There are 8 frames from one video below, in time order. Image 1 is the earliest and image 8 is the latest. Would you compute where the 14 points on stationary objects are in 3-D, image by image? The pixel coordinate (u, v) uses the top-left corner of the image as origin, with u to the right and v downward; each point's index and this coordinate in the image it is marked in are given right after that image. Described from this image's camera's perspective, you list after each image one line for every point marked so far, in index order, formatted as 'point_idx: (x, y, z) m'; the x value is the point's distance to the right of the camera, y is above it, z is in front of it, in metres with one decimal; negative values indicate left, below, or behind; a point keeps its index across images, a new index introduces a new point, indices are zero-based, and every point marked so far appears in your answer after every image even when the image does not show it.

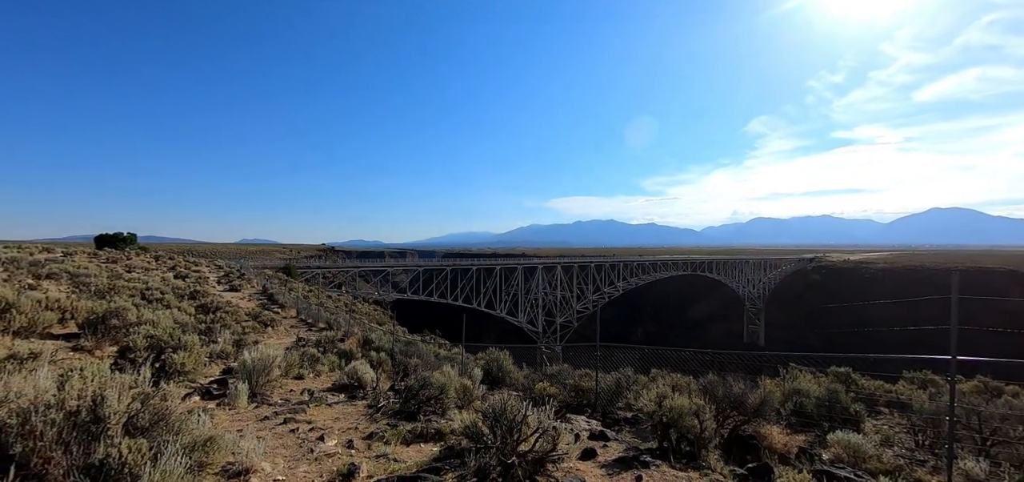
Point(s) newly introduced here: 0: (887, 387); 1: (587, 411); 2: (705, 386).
0: (+7.8, -3.0, +8.9) m
1: (+1.2, -2.8, +7.3) m
2: (+3.0, -2.3, +6.8) m
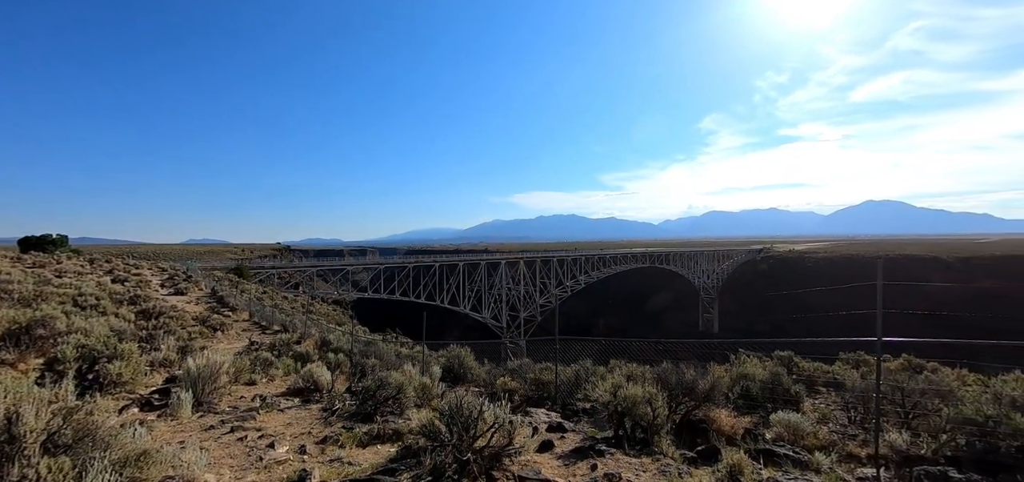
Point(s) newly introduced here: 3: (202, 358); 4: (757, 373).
0: (+6.9, -2.8, +9.6) m
1: (+0.6, -2.8, +7.4) m
2: (+2.4, -2.2, +7.1) m
3: (-5.2, -2.0, +7.2) m
4: (+4.3, -2.3, +7.5) m
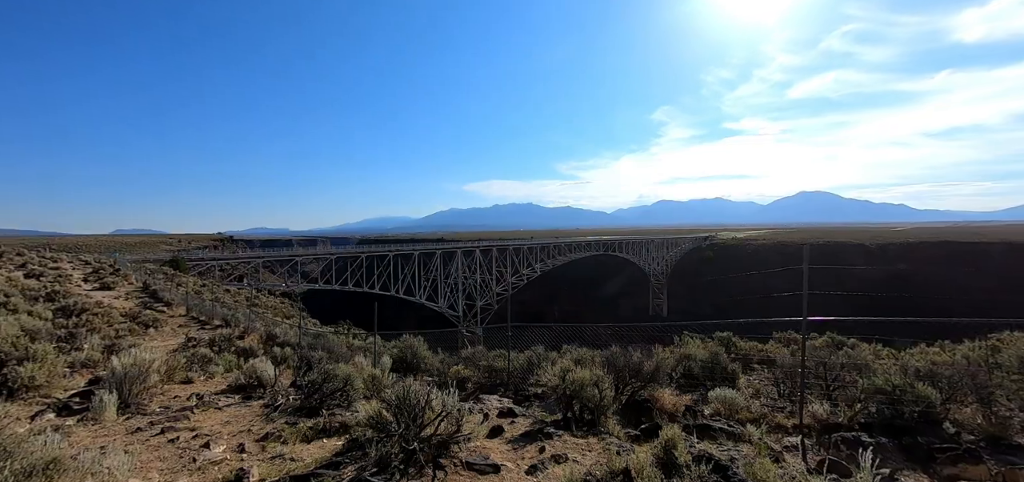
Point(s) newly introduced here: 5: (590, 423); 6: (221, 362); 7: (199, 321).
0: (+5.9, -2.5, +10.3) m
1: (-0.2, -2.6, +7.4) m
2: (+1.6, -2.0, +7.3) m
3: (-5.9, -1.8, +6.7) m
4: (+3.4, -2.1, +8.0) m
5: (+0.9, -2.0, +4.8) m
6: (-6.9, -2.9, +10.3) m
7: (-13.2, -3.4, +18.3) m
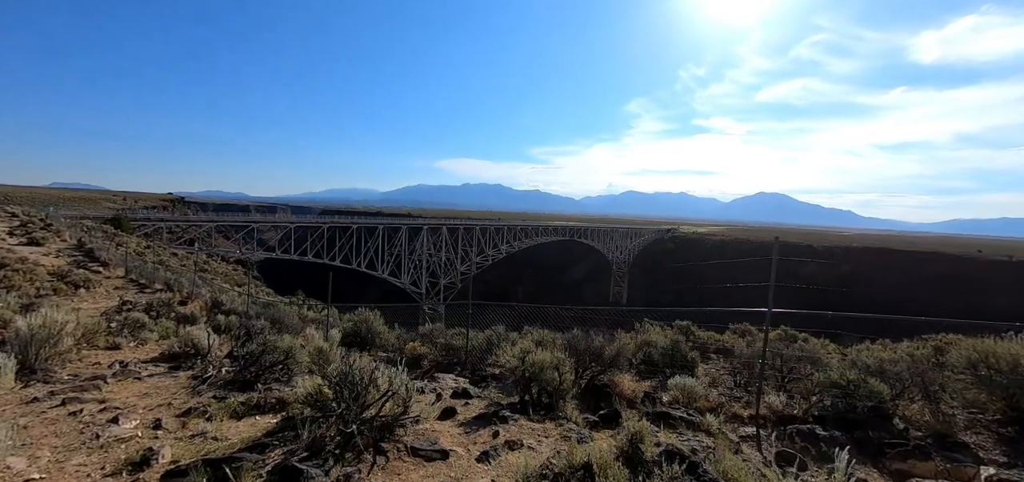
0: (+4.9, -2.3, +10.5) m
1: (-0.9, -2.1, +7.1) m
2: (+0.9, -1.7, +7.2) m
3: (-6.5, -1.0, +5.9) m
4: (+2.7, -1.8, +7.9) m
5: (+0.4, -1.8, +4.6) m
6: (-7.9, -1.9, +9.5) m
7: (-14.7, -1.7, +17.0) m
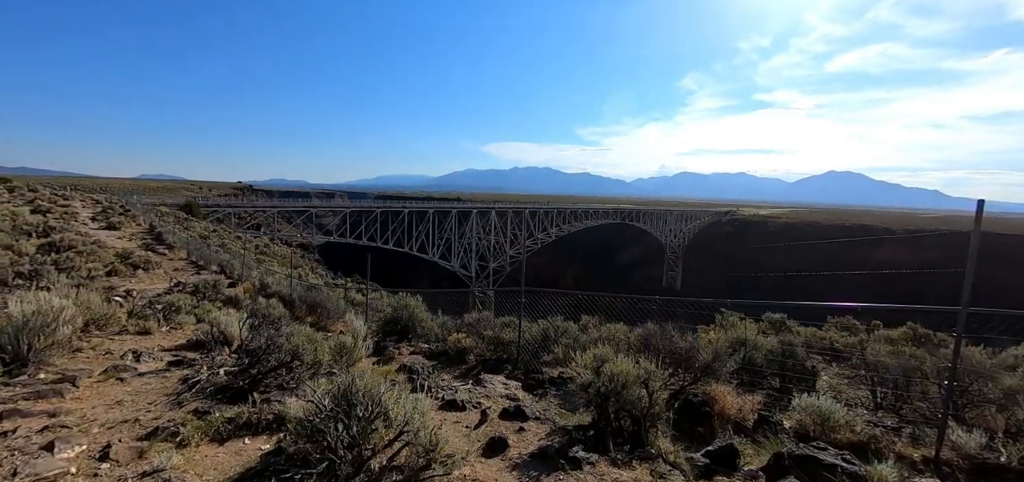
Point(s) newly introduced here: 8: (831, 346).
0: (+6.1, -1.8, +8.6) m
1: (-0.1, -1.8, +6.0) m
2: (+1.8, -1.3, +5.8) m
3: (-5.8, -0.7, +5.4) m
4: (+3.6, -1.4, +6.3) m
5: (+0.9, -1.5, +3.3) m
6: (-6.7, -1.5, +9.1) m
7: (-12.7, -1.0, +17.3) m
8: (+5.3, -1.7, +7.1) m
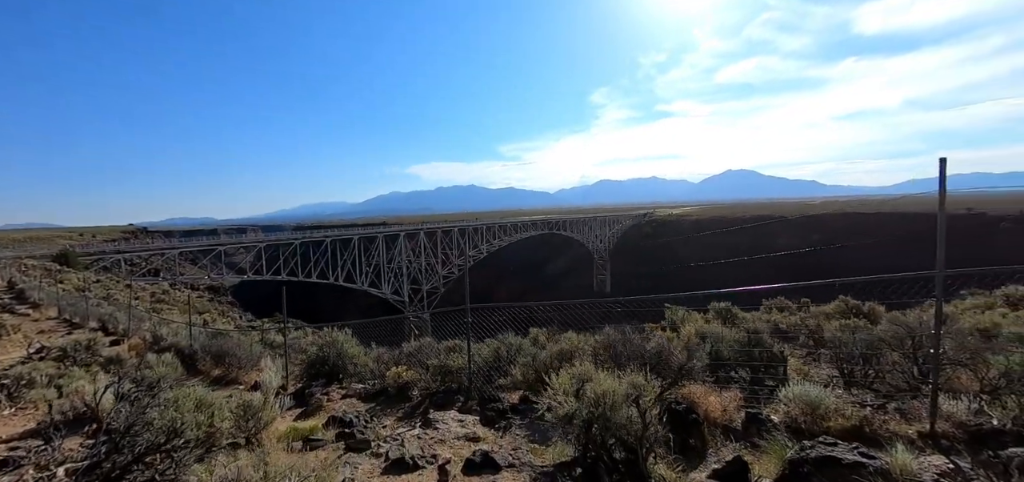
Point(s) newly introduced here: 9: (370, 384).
0: (+5.0, -1.5, +8.8) m
1: (-0.6, -1.9, +5.2) m
2: (+1.2, -1.3, +5.3) m
3: (-6.2, -1.4, +3.7) m
4: (+2.9, -1.3, +6.1) m
5: (+0.7, -1.4, +2.7) m
6: (-7.7, -2.3, +7.2) m
7: (-14.9, -2.8, +14.3) m
8: (+4.4, -1.4, +7.2) m
9: (-2.2, -2.2, +6.7) m
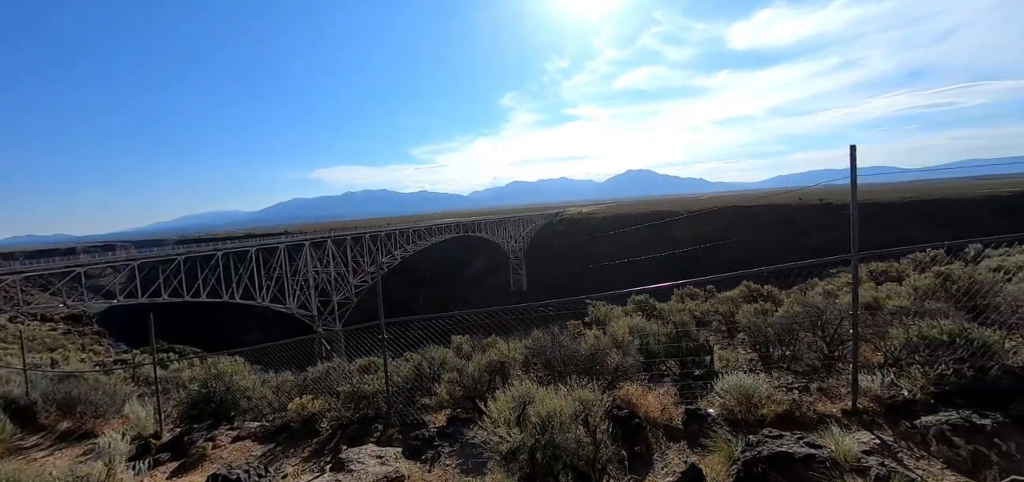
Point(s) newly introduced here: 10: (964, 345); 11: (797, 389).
0: (+3.5, -1.4, +9.1) m
1: (-1.4, -2.0, +4.5) m
2: (+0.3, -1.3, +4.9) m
3: (-6.7, -1.7, +2.0) m
4: (+1.8, -1.2, +6.1) m
5: (+0.4, -1.4, +2.3) m
6: (-8.7, -2.7, +5.2) m
7: (-17.1, -3.6, +10.8) m
8: (+3.2, -1.3, +7.4) m
9: (-3.3, -2.3, +5.7) m
10: (+3.8, -0.8, +3.7) m
11: (+2.6, -1.4, +3.9) m
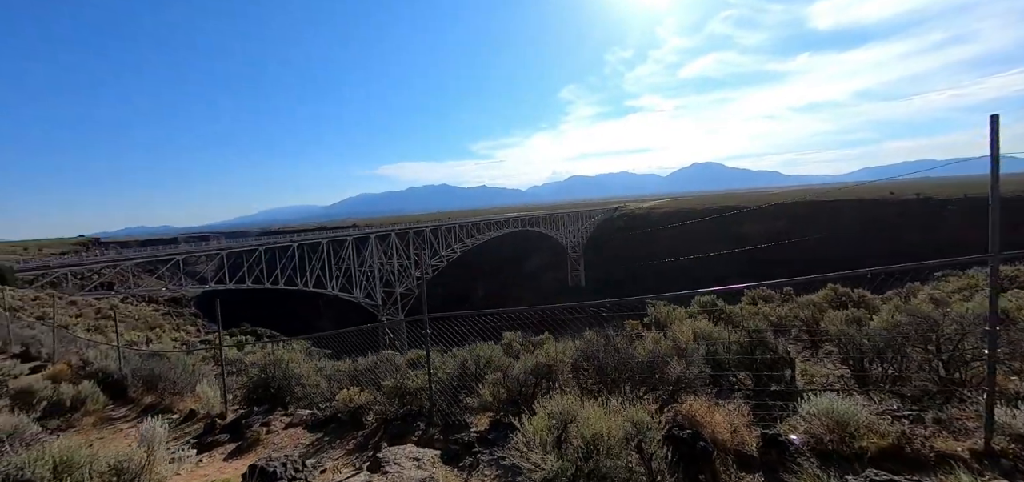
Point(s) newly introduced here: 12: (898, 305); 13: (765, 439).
0: (+4.5, -1.3, +8.2) m
1: (-1.0, -1.9, +4.3) m
2: (+0.8, -1.2, +4.5) m
3: (-6.5, -1.5, +2.5) m
4: (+2.5, -1.1, +5.5) m
5: (+0.6, -1.4, +2.0) m
6: (-8.1, -2.6, +6.0) m
7: (-15.7, -3.2, +12.7) m
8: (+4.0, -1.2, +6.6) m
9: (-2.6, -2.2, +5.8) m
10: (+4.1, -0.8, +2.8) m
11: (+3.0, -1.3, +3.2) m
12: (+5.3, -0.9, +6.0) m
13: (+1.9, -1.4, +3.2) m
